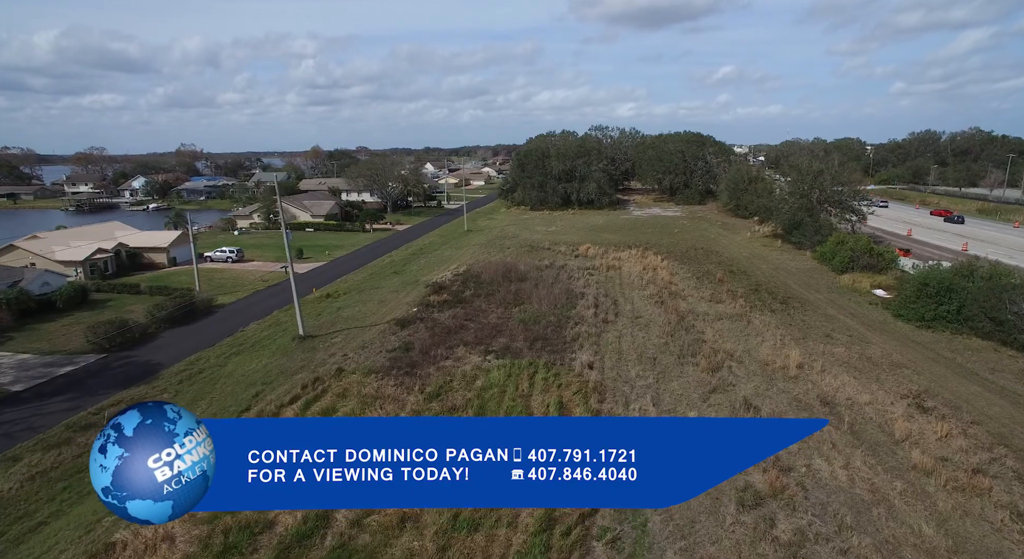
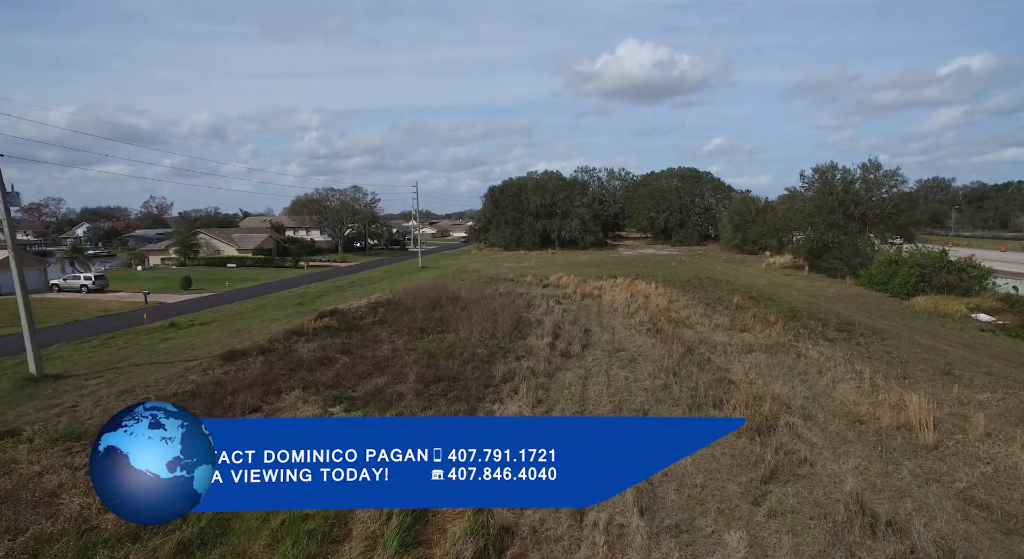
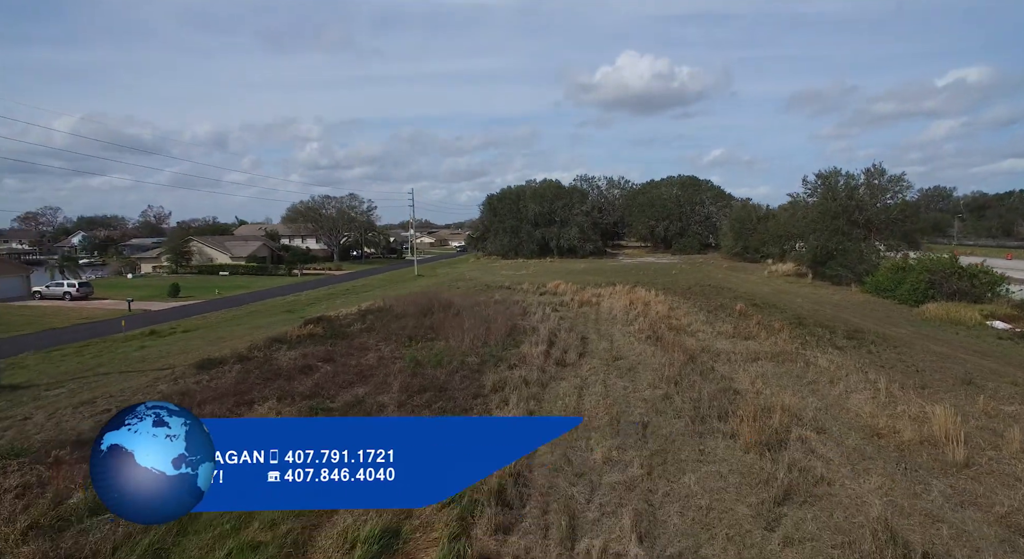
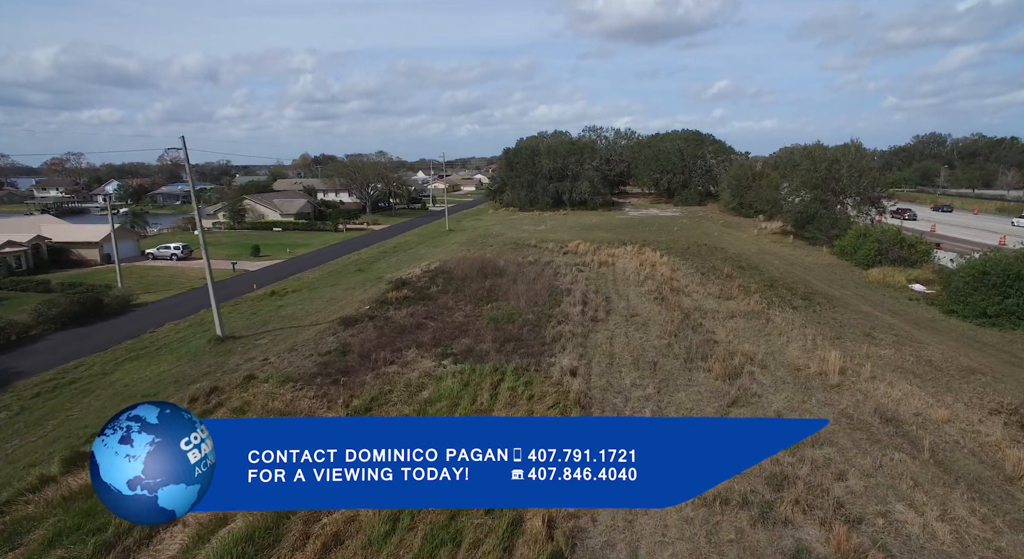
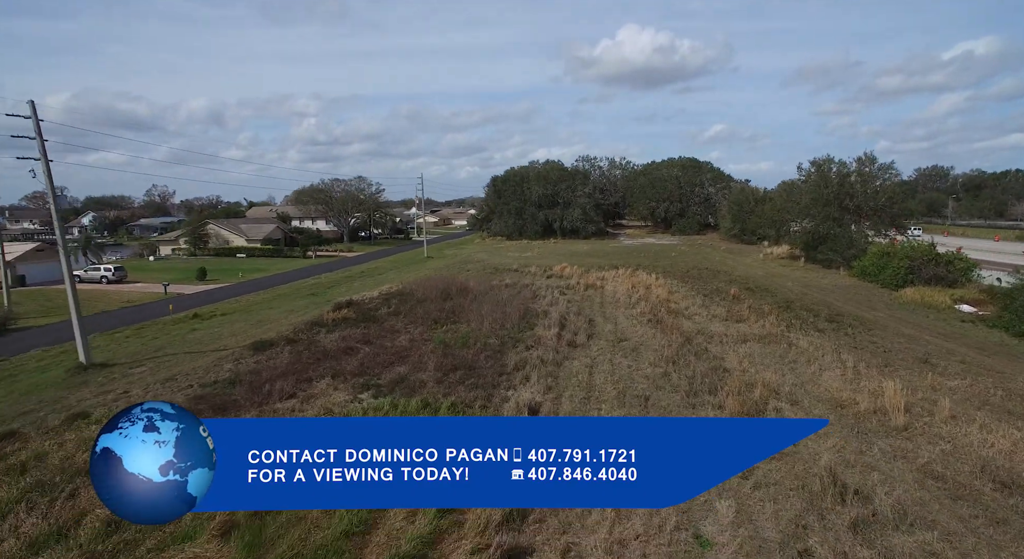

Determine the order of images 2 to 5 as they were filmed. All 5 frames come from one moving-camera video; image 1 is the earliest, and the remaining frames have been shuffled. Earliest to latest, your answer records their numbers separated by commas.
4, 5, 2, 3
